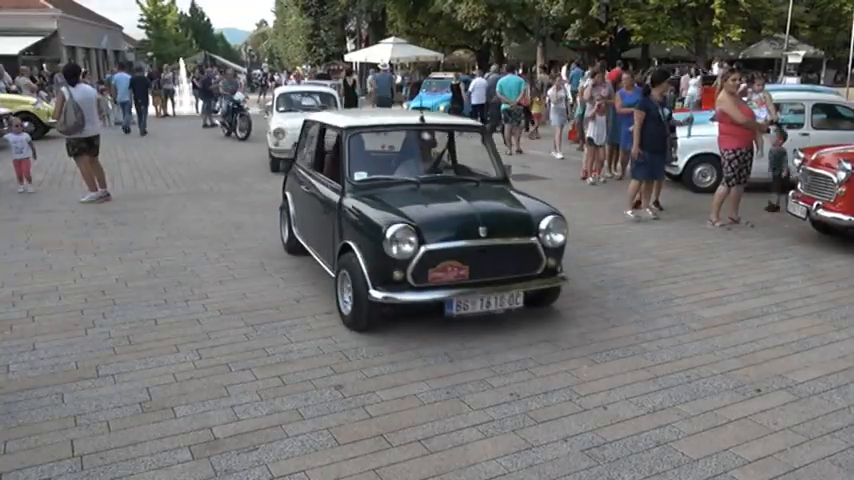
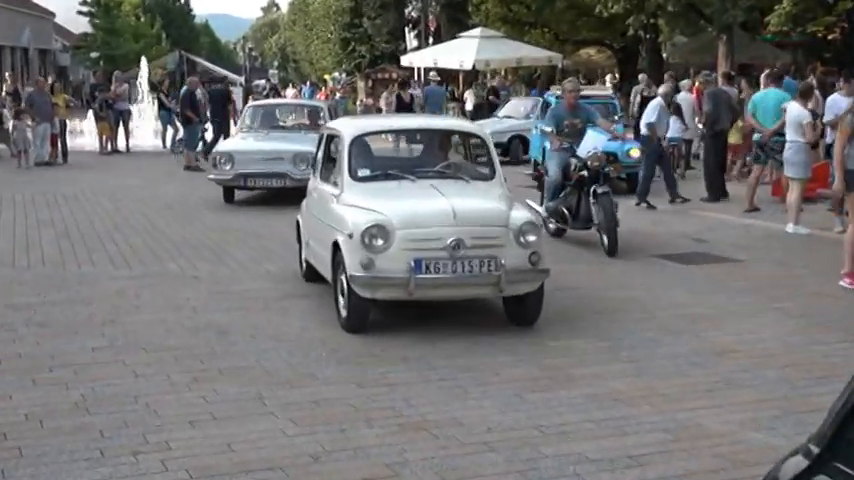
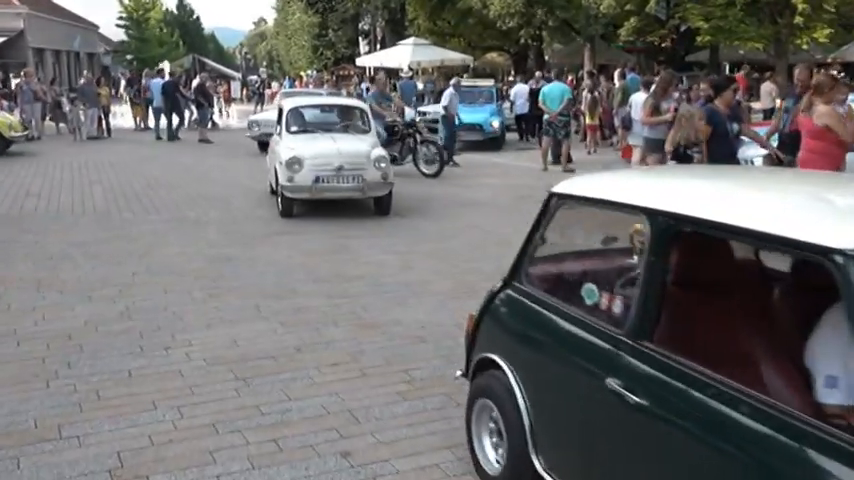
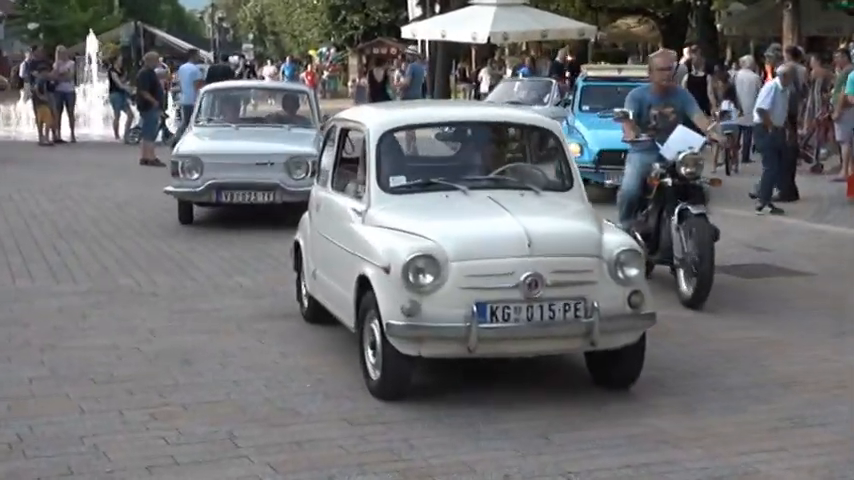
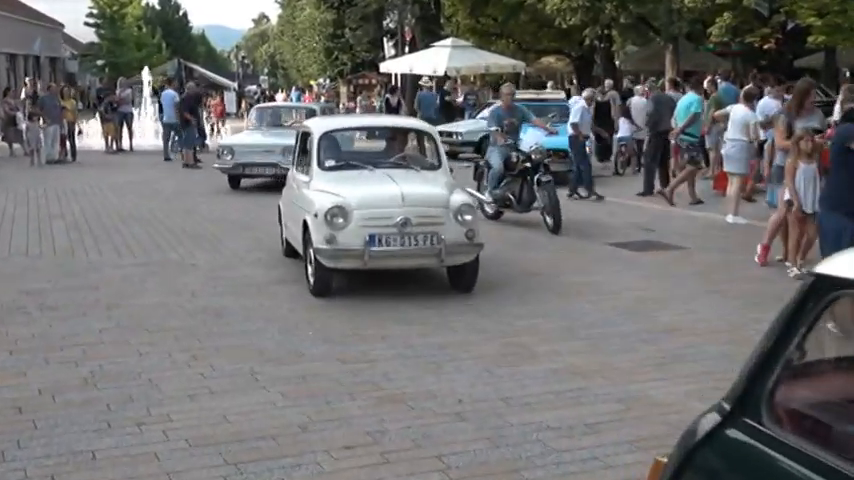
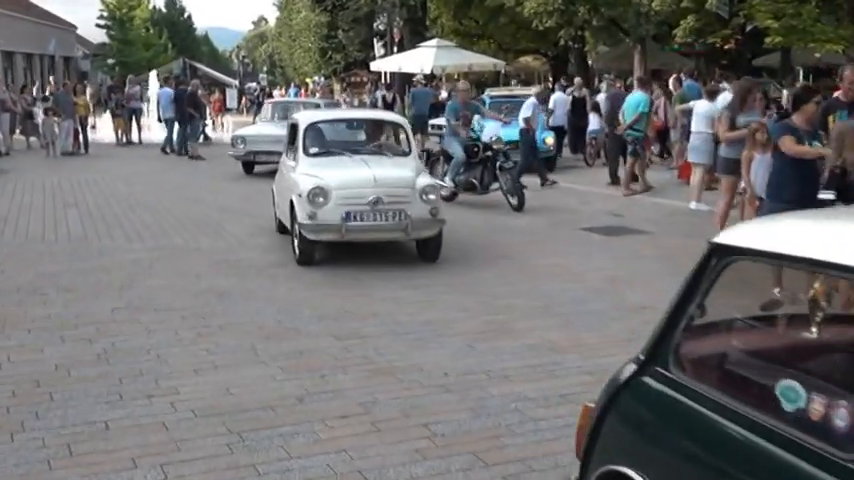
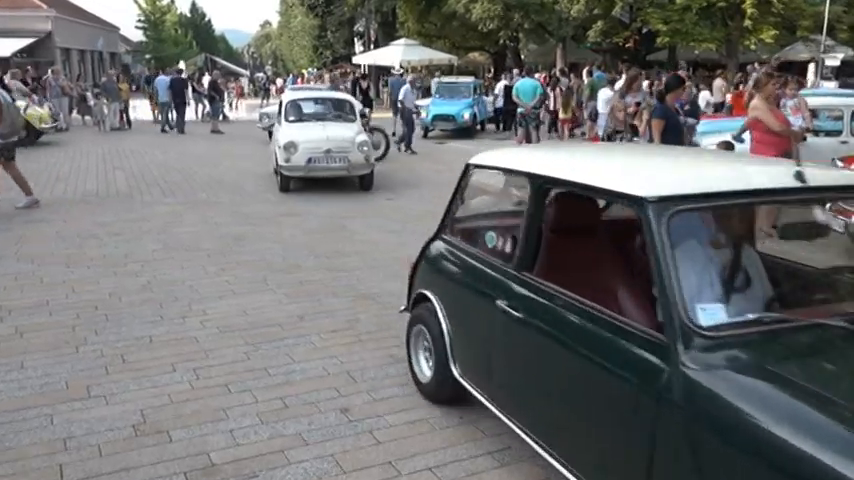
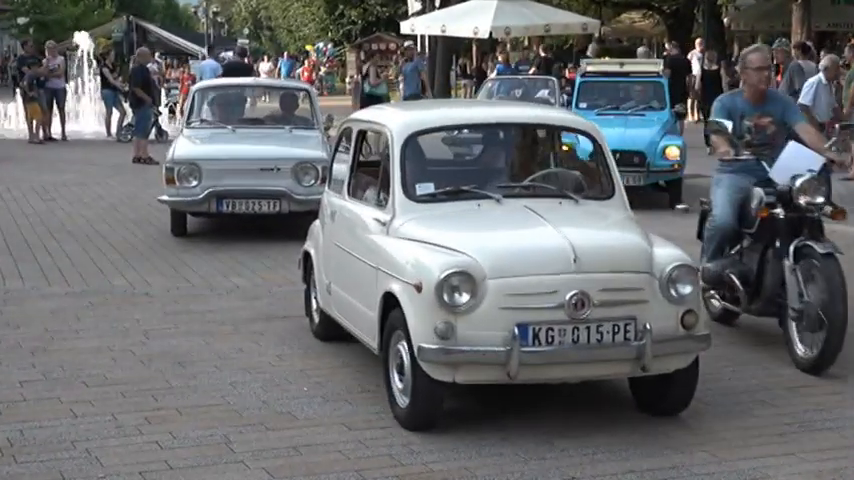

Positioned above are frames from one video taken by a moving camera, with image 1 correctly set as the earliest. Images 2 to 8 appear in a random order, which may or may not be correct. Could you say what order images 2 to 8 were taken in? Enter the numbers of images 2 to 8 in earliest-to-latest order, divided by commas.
7, 3, 6, 5, 2, 4, 8
